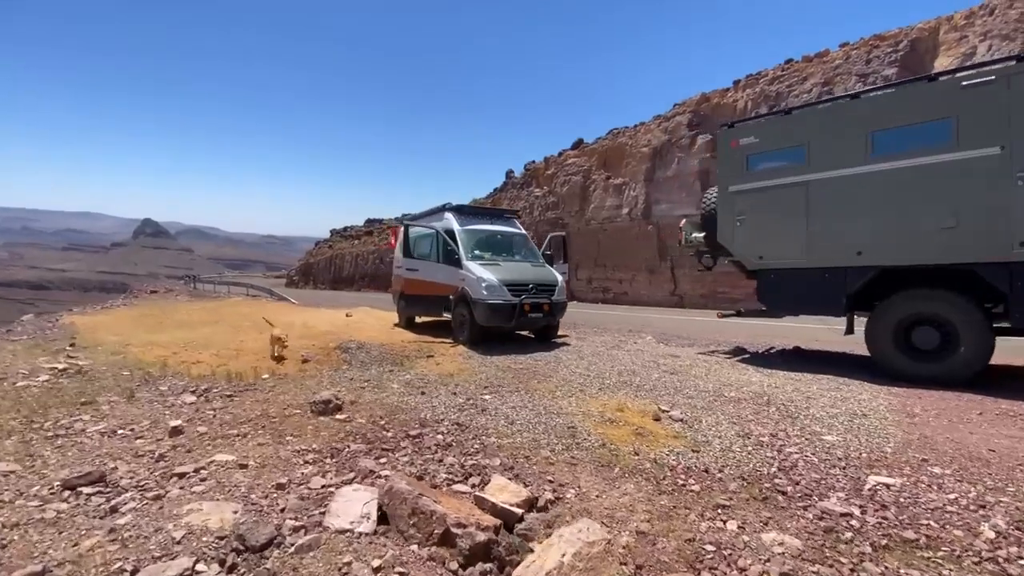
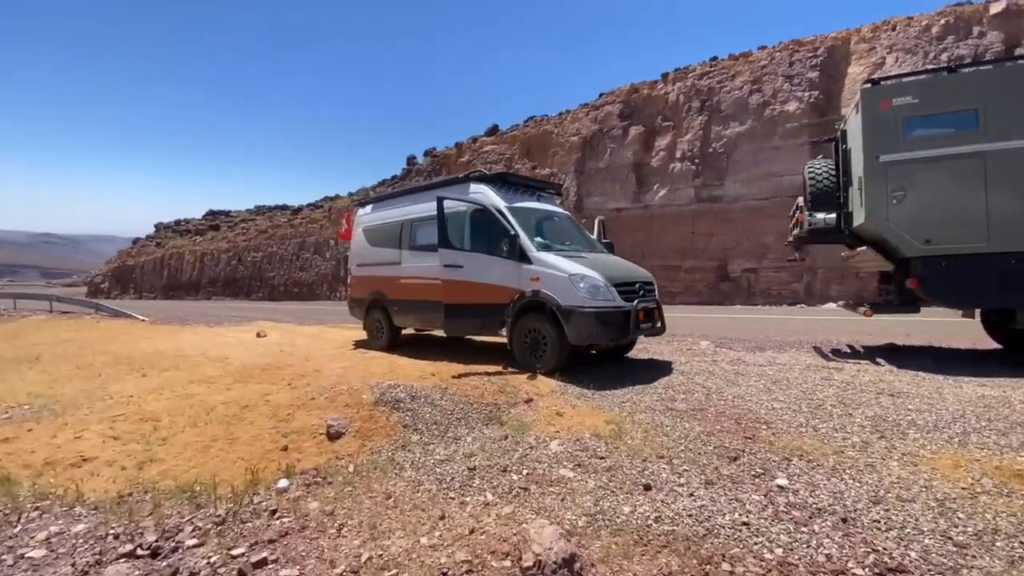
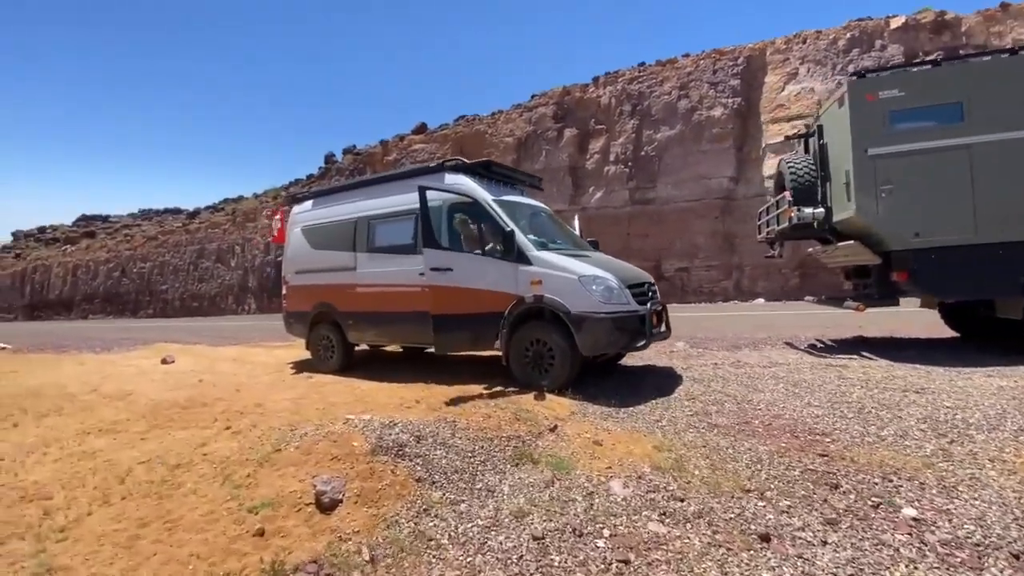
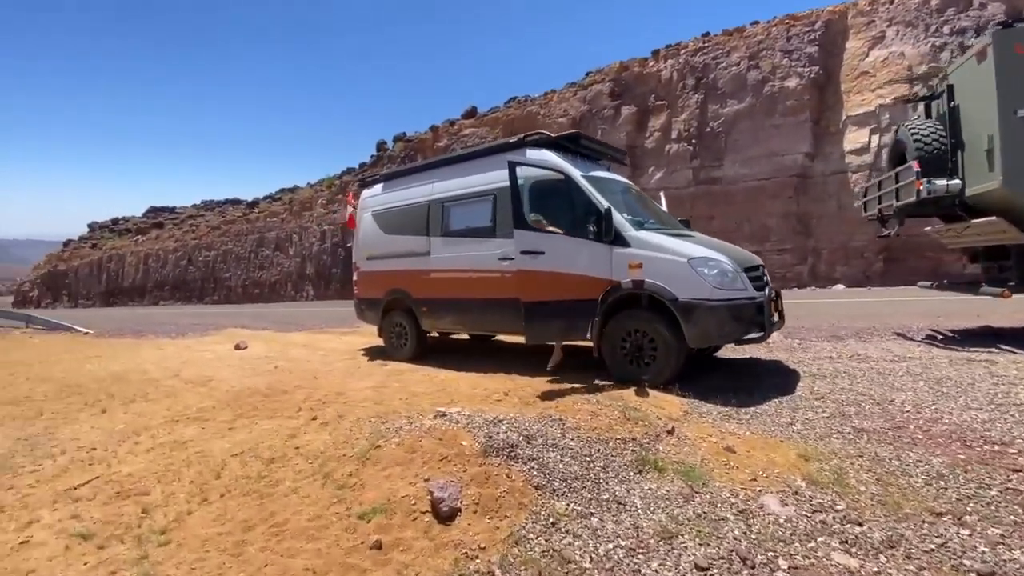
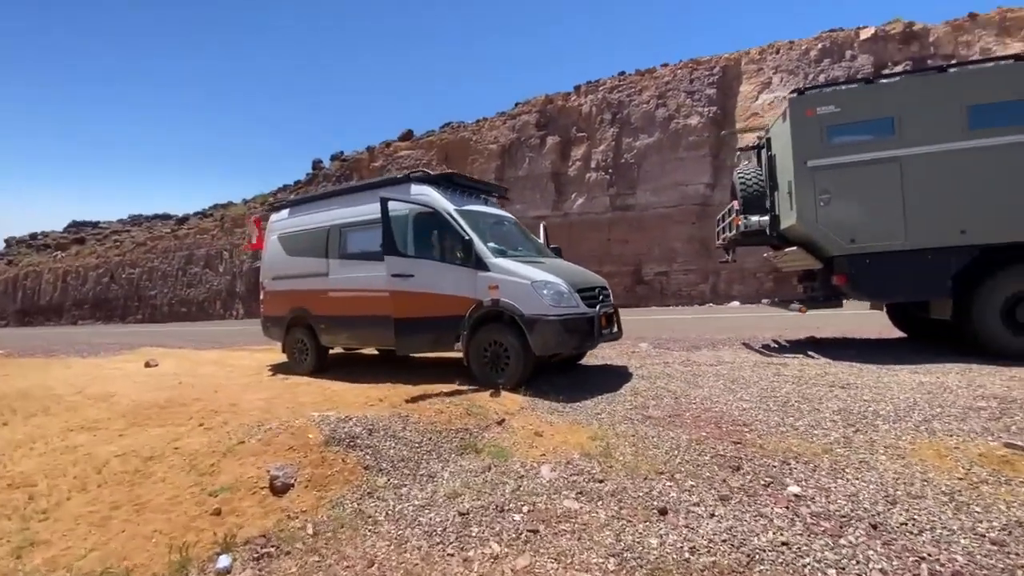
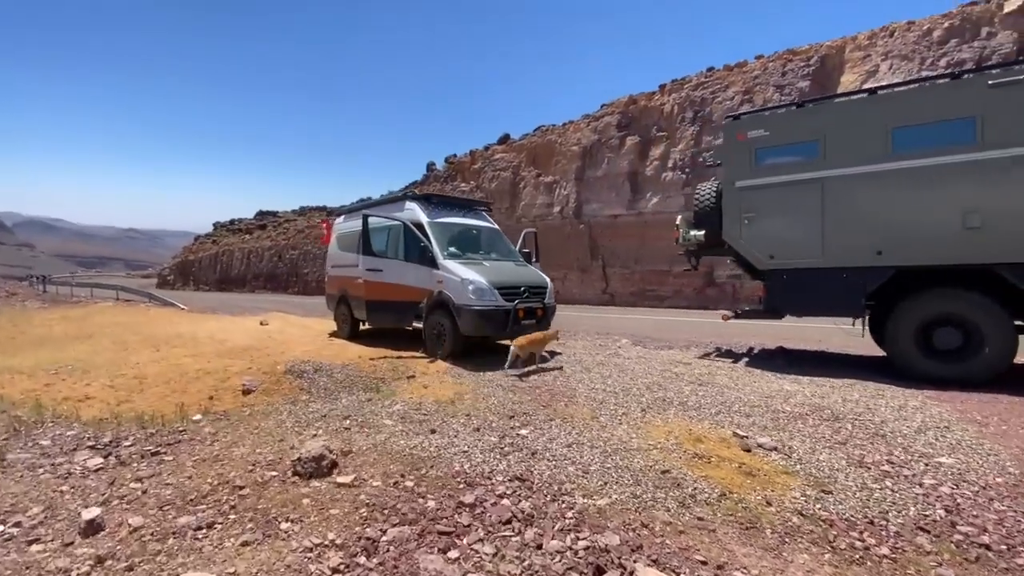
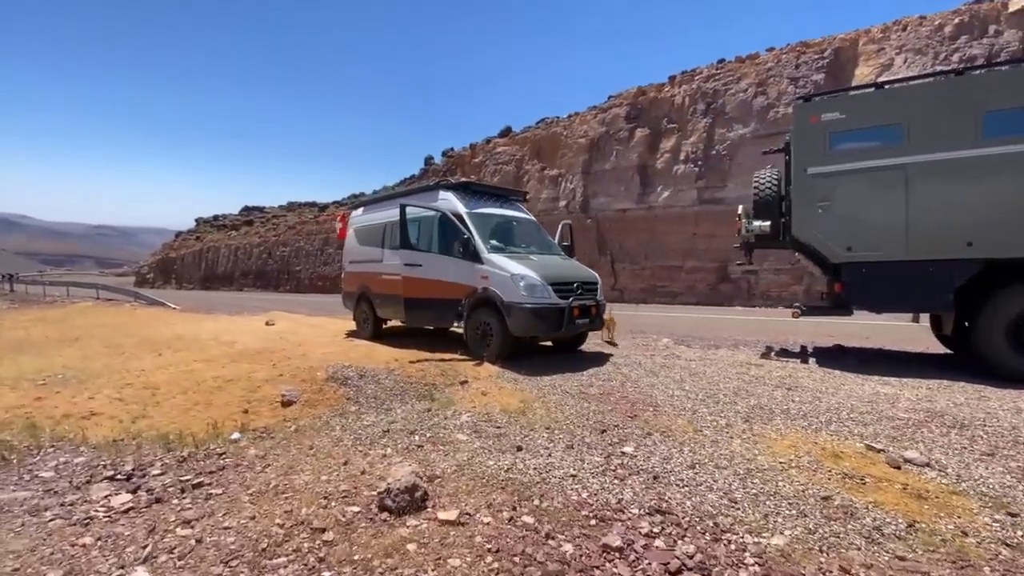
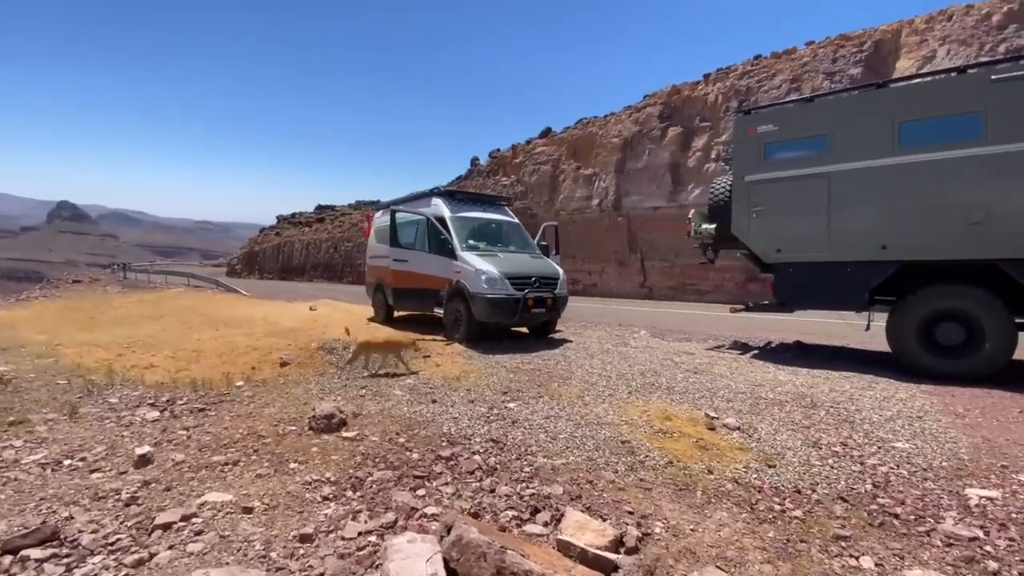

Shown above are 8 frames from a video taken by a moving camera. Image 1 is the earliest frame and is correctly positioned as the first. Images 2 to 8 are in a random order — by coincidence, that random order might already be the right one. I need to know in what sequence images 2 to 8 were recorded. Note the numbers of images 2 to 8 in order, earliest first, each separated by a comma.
8, 6, 7, 2, 5, 3, 4
